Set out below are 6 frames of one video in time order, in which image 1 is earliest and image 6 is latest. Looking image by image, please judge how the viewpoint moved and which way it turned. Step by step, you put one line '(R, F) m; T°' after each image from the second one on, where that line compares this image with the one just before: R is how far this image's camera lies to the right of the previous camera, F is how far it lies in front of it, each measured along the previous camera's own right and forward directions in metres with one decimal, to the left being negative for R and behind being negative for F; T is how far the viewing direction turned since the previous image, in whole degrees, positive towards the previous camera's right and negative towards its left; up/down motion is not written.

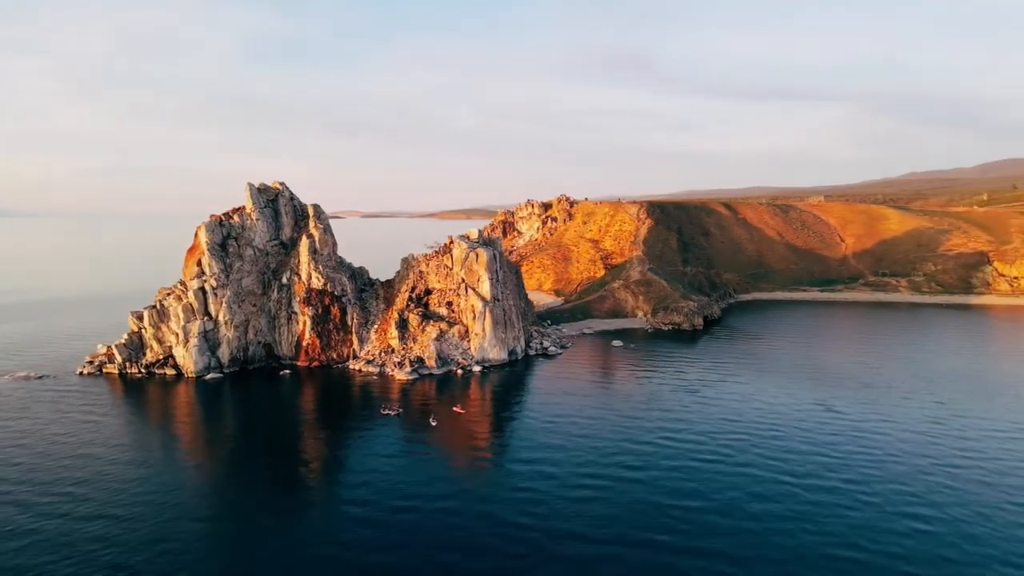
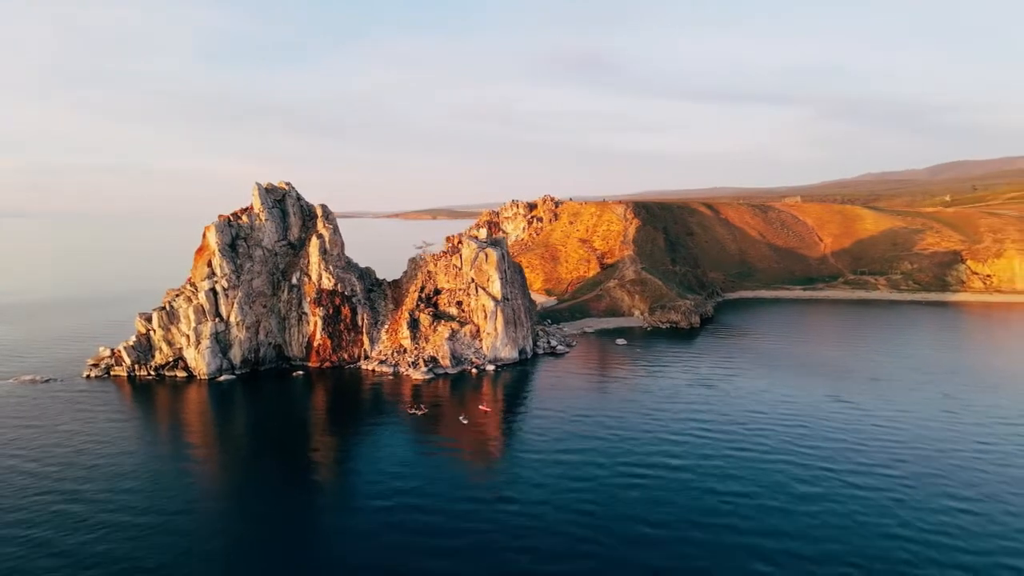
(-5.9, -0.9) m; +2°
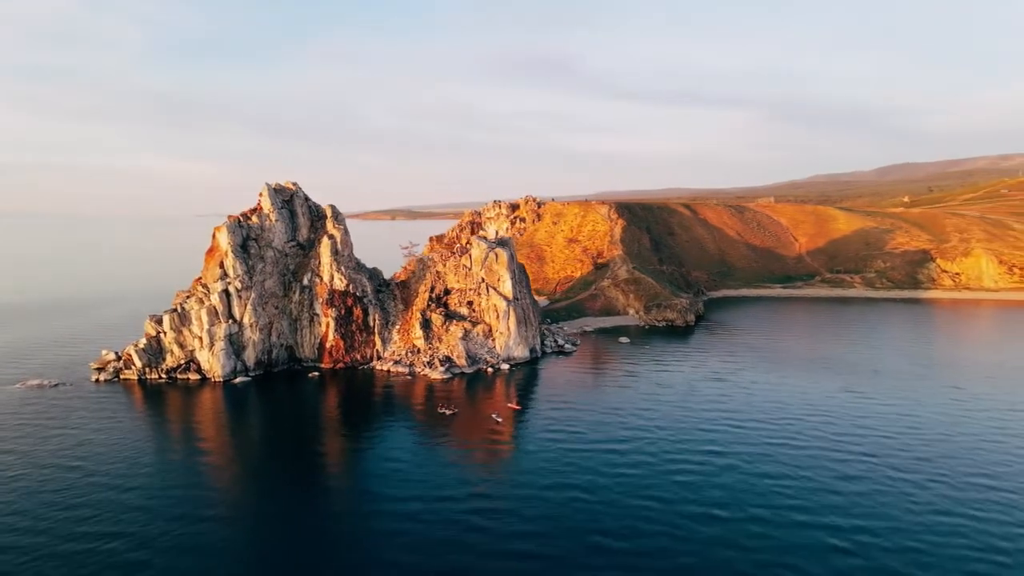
(-6.9, -1.0) m; +3°
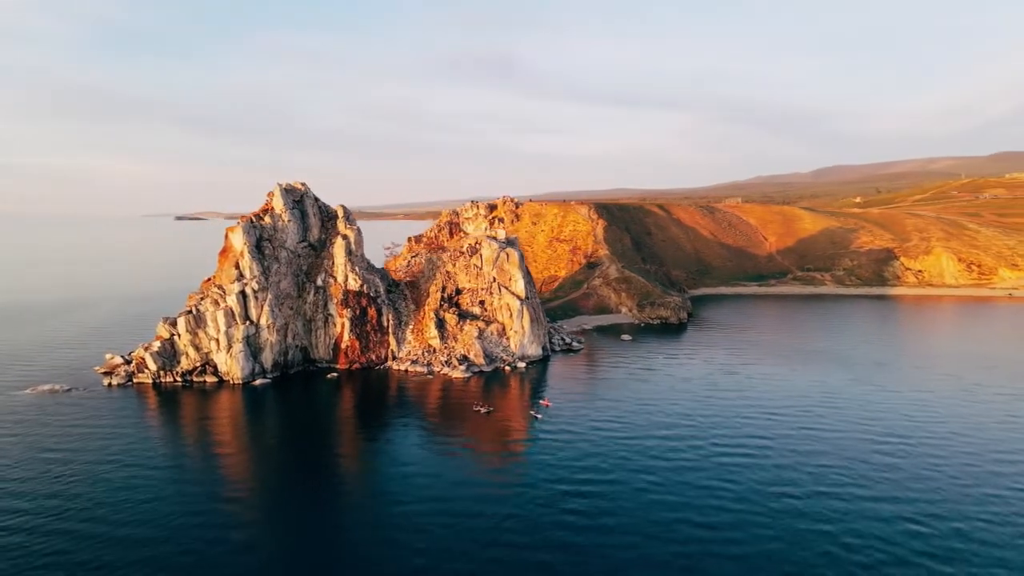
(-8.5, -1.3) m; +3°
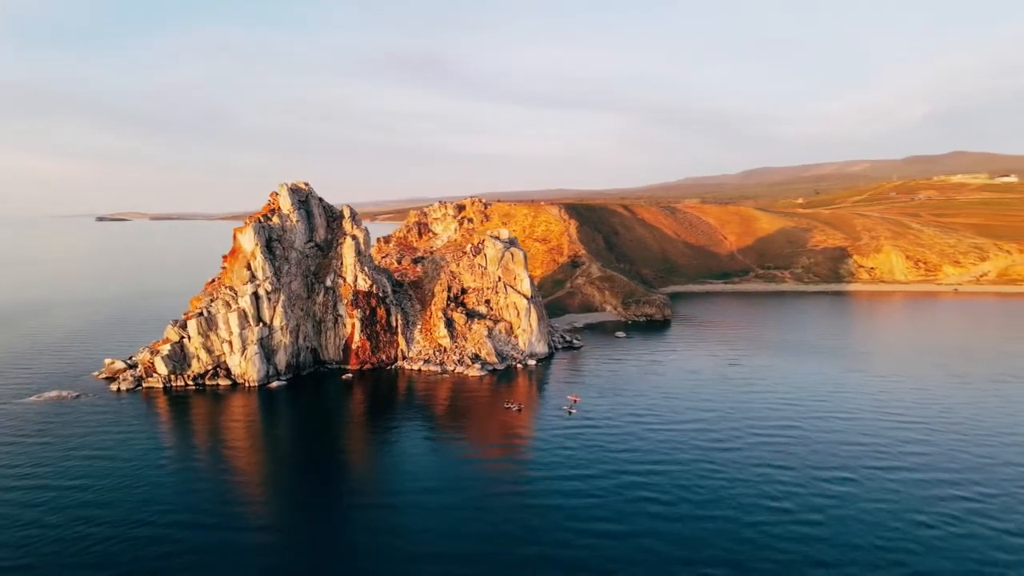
(-9.4, -1.7) m; +4°
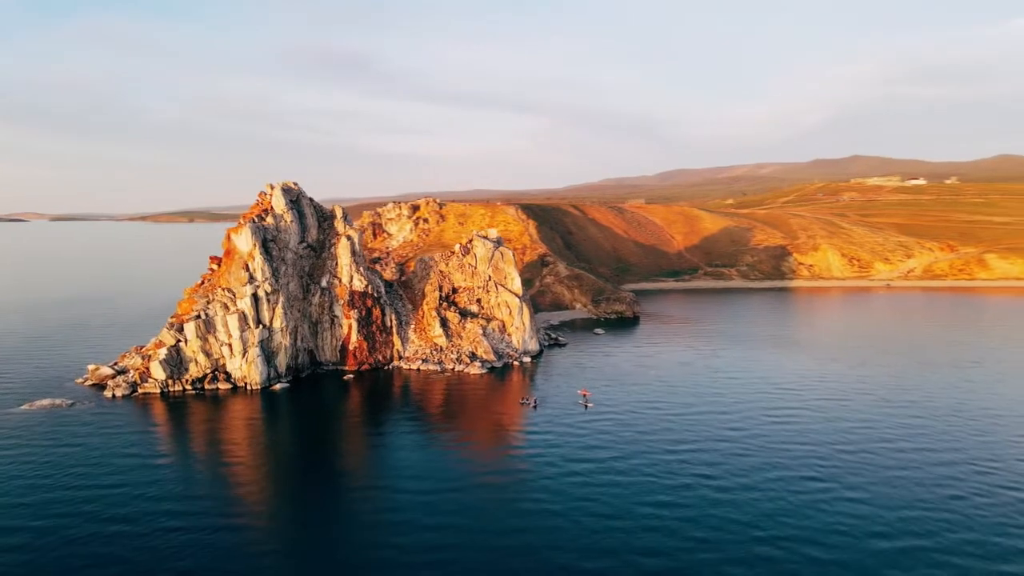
(-9.4, -2.3) m; +6°
